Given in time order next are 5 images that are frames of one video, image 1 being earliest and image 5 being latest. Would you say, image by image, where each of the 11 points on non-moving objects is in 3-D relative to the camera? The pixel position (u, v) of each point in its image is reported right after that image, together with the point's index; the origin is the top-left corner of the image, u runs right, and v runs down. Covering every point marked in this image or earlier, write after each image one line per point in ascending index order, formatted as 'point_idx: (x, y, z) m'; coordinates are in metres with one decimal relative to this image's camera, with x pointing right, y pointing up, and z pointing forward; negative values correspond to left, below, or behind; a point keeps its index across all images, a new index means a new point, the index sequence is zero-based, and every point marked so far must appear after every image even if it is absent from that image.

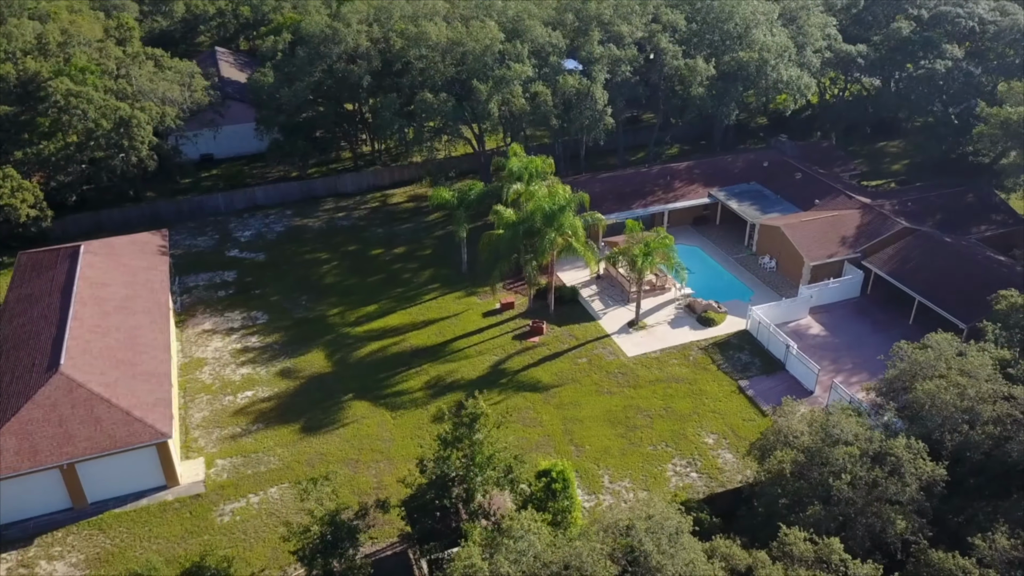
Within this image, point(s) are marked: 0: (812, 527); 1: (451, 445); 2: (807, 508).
0: (+7.1, -5.6, +18.9) m
1: (-1.6, -3.9, +19.8) m
2: (+7.0, -5.3, +19.4) m
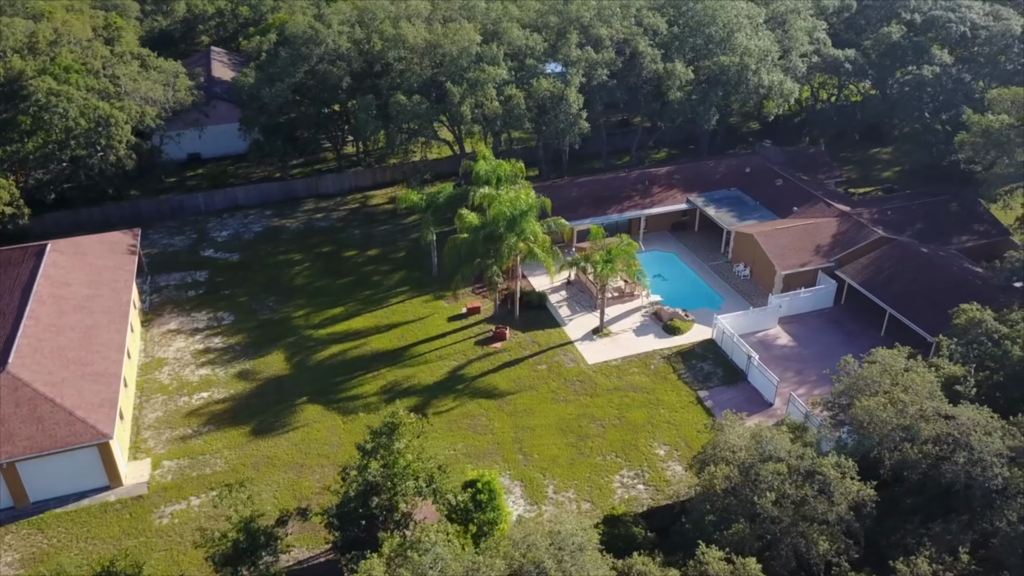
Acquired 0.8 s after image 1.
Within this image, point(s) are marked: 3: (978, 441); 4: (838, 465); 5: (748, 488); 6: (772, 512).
0: (+5.1, -5.9, +18.5) m
1: (-3.5, -4.0, +19.5) m
2: (+5.1, -5.6, +18.9) m
3: (+10.7, -3.6, +18.8) m
4: (+7.8, -4.3, +19.4) m
5: (+5.6, -4.7, +19.2) m
6: (+6.0, -5.1, +18.4) m
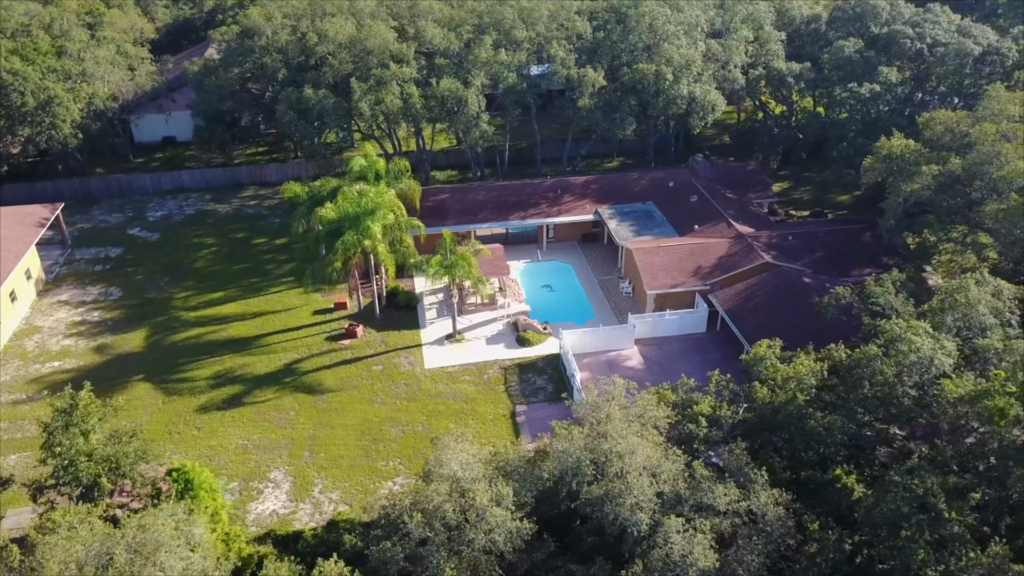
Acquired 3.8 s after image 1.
0: (-3.0, -6.1, +18.0) m
1: (-11.2, -3.6, +20.2) m
2: (-2.9, -5.8, +18.5) m
3: (+2.8, -4.2, +17.6) m
4: (-0.1, -4.7, +18.6) m
5: (-2.3, -5.0, +18.7) m
6: (-2.1, -5.4, +17.9) m
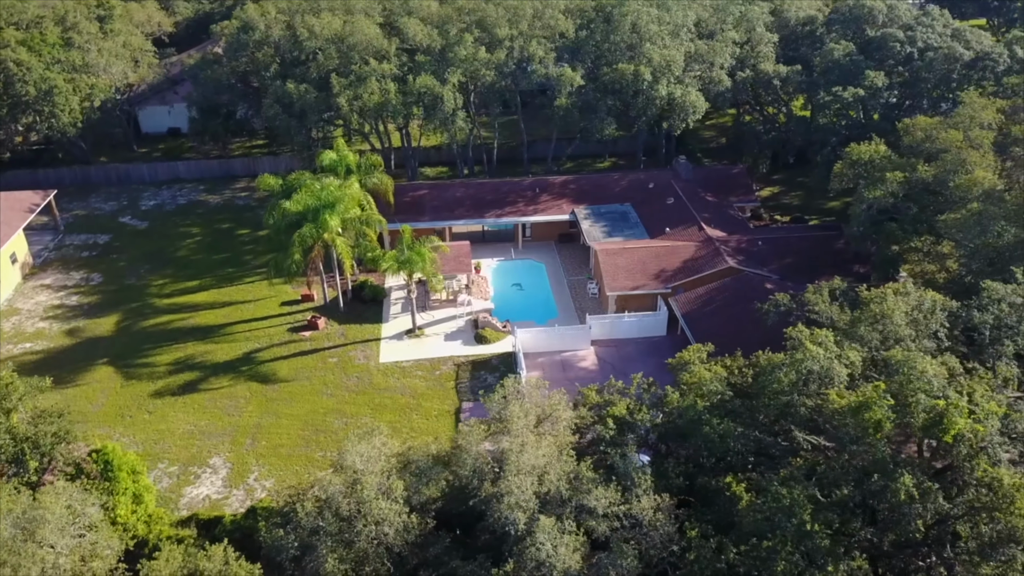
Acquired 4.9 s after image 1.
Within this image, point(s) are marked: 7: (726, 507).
0: (-5.5, -5.9, +18.3) m
1: (-13.5, -3.2, +20.9) m
2: (-5.4, -5.6, +18.7) m
3: (+0.3, -4.2, +17.5) m
4: (-2.5, -4.6, +18.7) m
5: (-4.7, -4.8, +18.9) m
6: (-4.6, -5.3, +18.1) m
7: (+4.5, -4.6, +17.1) m
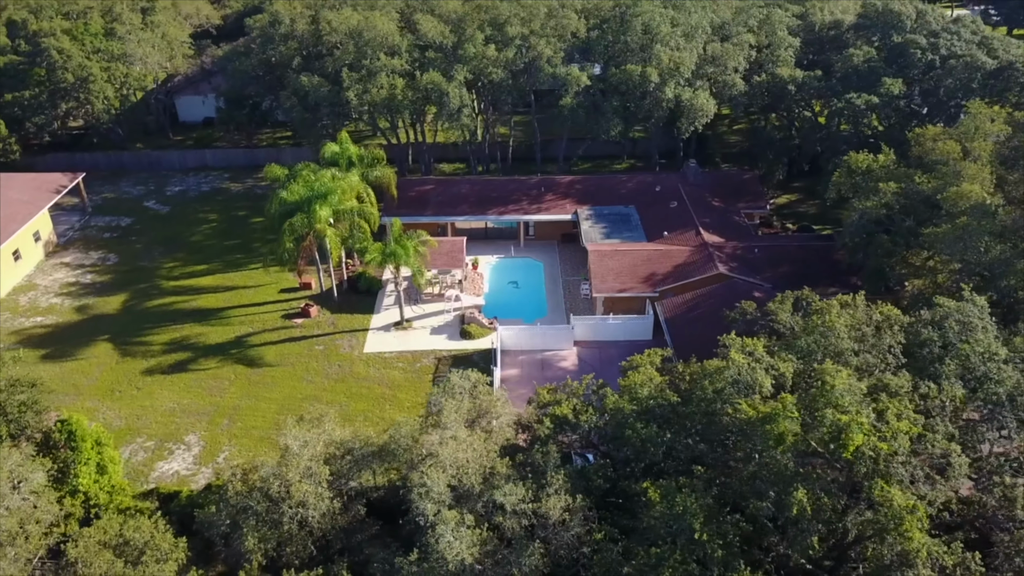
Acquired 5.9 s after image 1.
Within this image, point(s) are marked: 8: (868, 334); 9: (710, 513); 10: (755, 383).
0: (-7.2, -5.6, +18.9) m
1: (-14.9, -2.5, +22.1) m
2: (-7.1, -5.2, +19.3) m
3: (-1.5, -4.1, +17.7) m
4: (-4.2, -4.4, +19.1) m
5: (-6.4, -4.5, +19.5) m
6: (-6.3, -4.9, +18.7) m
7: (+2.6, -4.7, +17.0) m
8: (+8.3, -1.1, +18.9) m
9: (+3.9, -4.2, +15.2) m
10: (+5.2, -2.0, +17.1) m
